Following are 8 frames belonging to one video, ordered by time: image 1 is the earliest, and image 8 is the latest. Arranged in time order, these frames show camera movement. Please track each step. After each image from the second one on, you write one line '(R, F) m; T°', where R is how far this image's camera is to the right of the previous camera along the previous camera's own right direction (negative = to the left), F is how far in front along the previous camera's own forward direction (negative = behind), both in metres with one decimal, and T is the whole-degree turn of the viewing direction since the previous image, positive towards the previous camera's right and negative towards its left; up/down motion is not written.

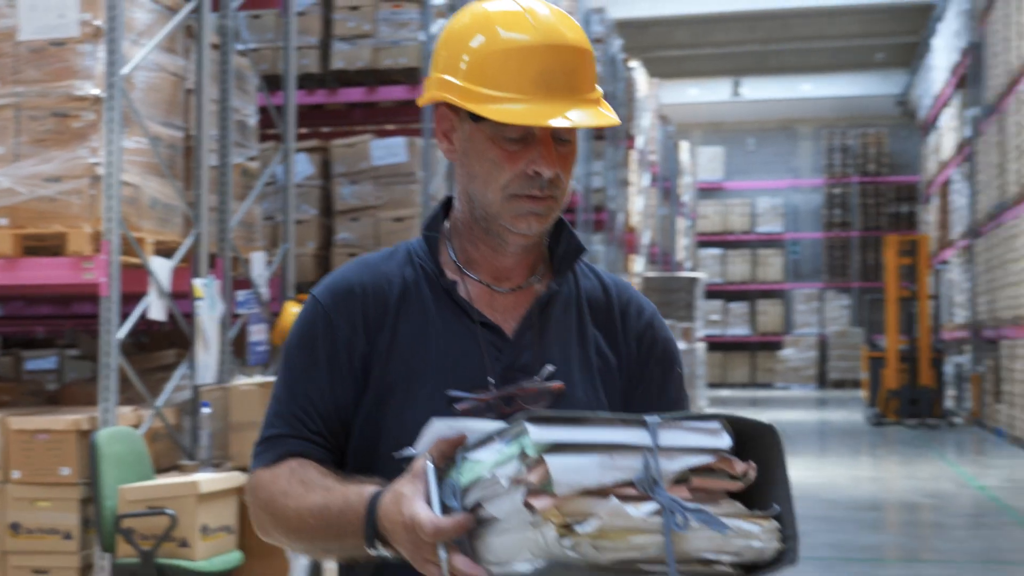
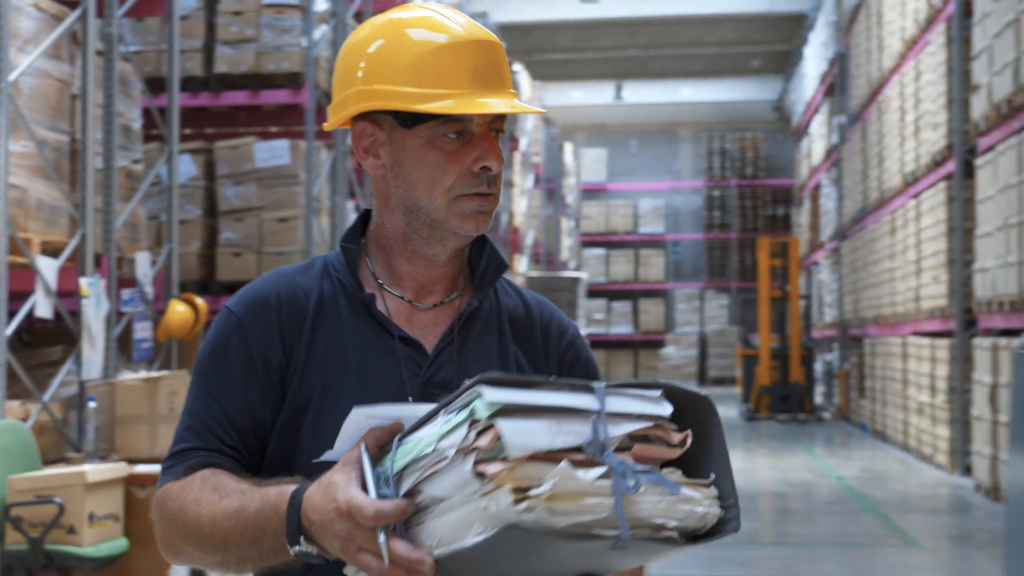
(-0.2, +0.3) m; +7°
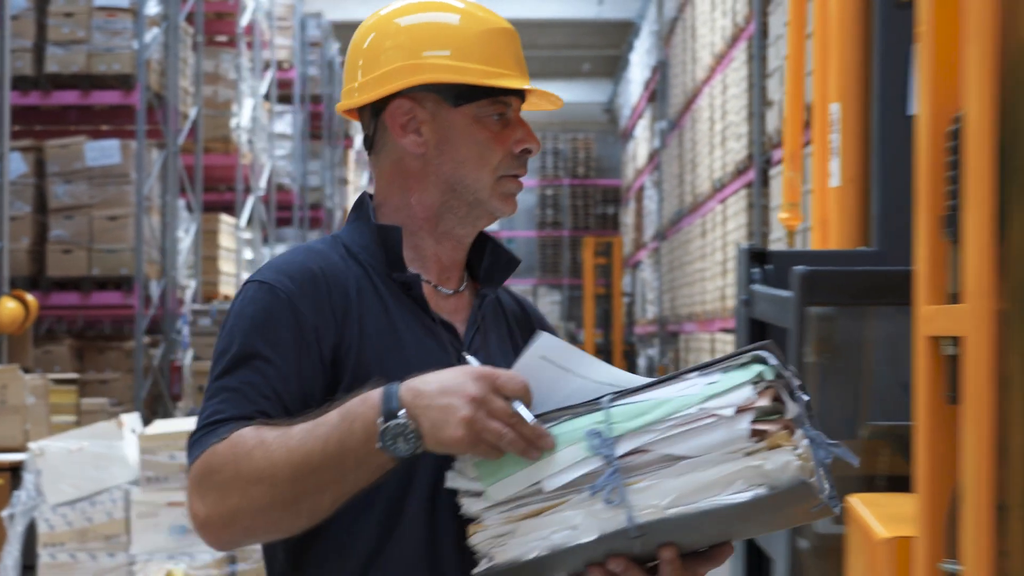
(+0.1, -0.6) m; +8°
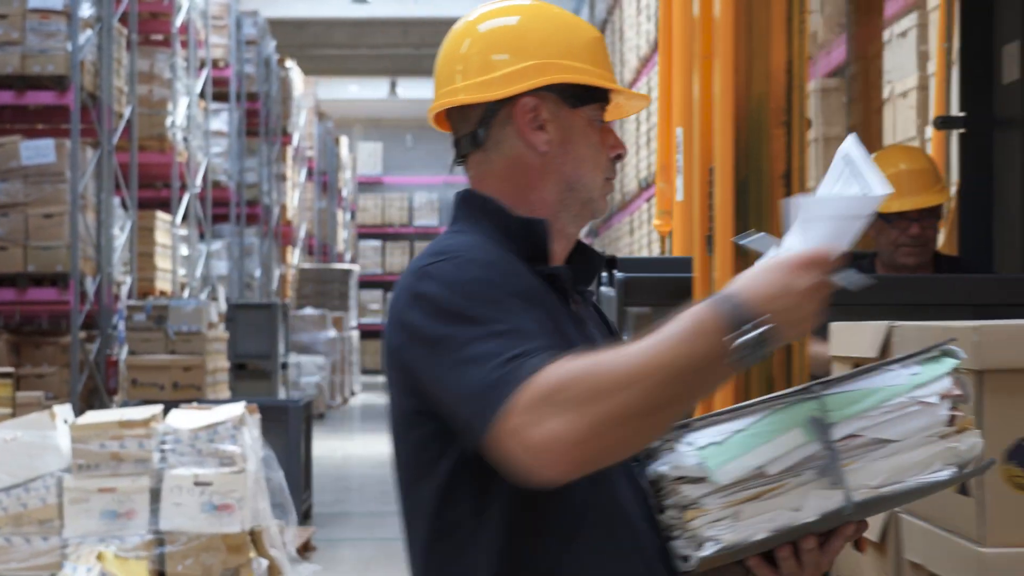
(+0.2, -0.4) m; +3°
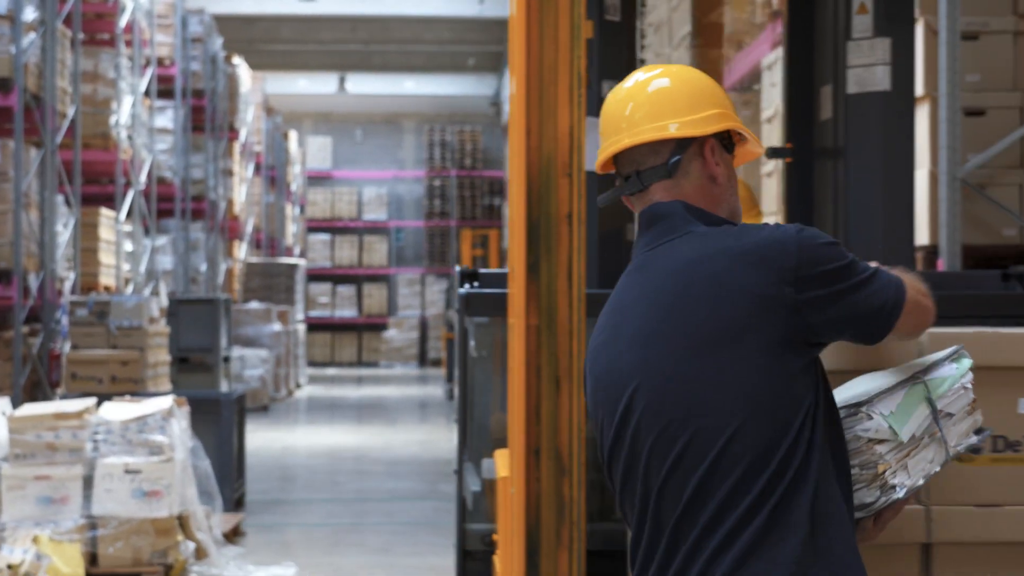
(+0.3, -0.5) m; +2°
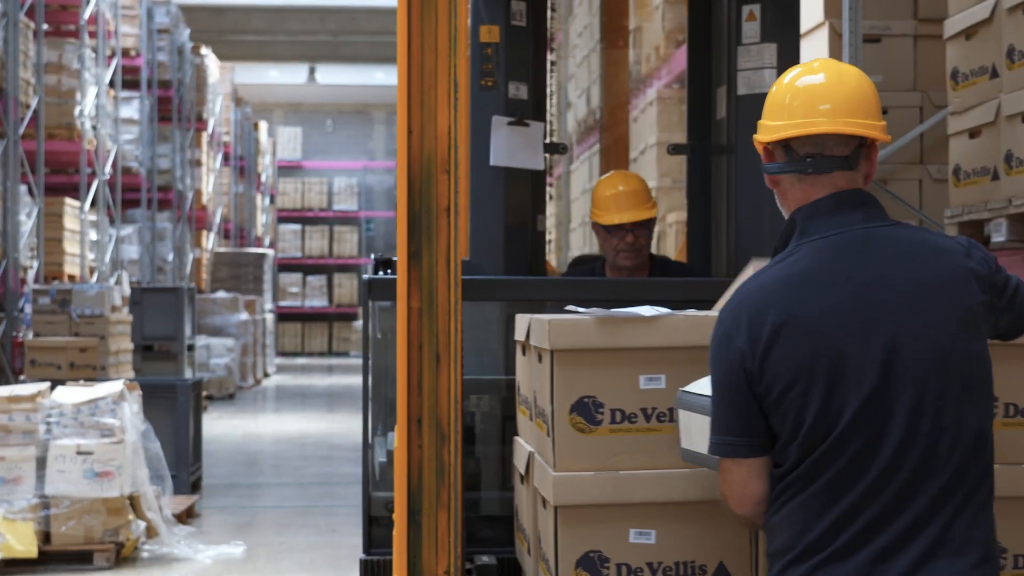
(+0.2, -0.3) m; +1°
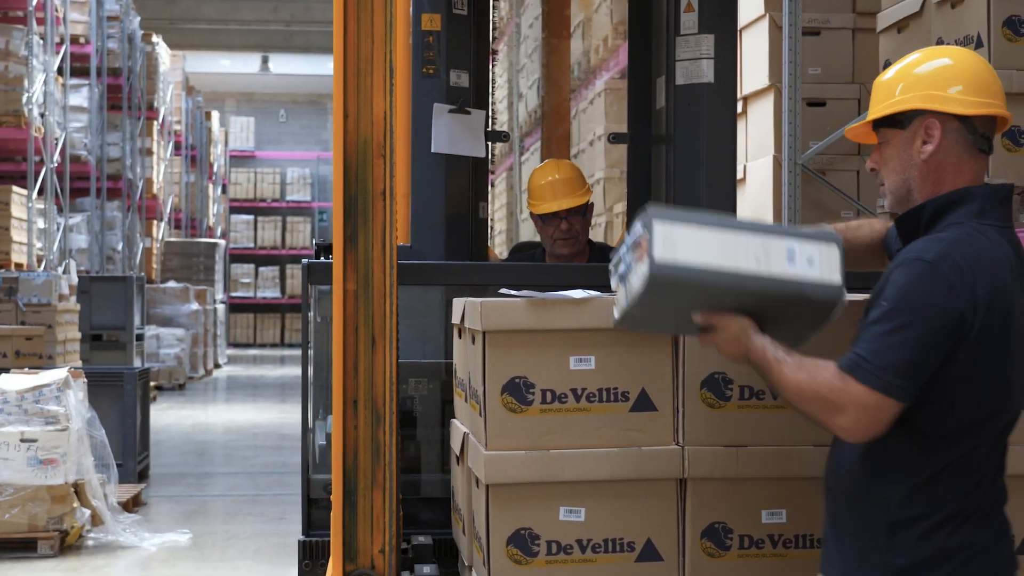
(+0.1, 0.0) m; +2°
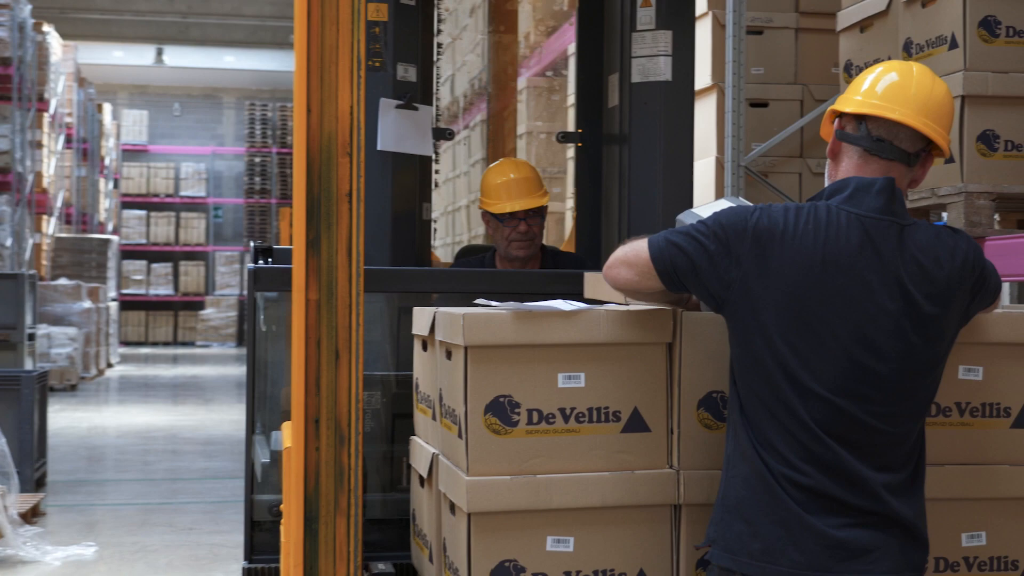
(-0.2, +0.2) m; +5°
